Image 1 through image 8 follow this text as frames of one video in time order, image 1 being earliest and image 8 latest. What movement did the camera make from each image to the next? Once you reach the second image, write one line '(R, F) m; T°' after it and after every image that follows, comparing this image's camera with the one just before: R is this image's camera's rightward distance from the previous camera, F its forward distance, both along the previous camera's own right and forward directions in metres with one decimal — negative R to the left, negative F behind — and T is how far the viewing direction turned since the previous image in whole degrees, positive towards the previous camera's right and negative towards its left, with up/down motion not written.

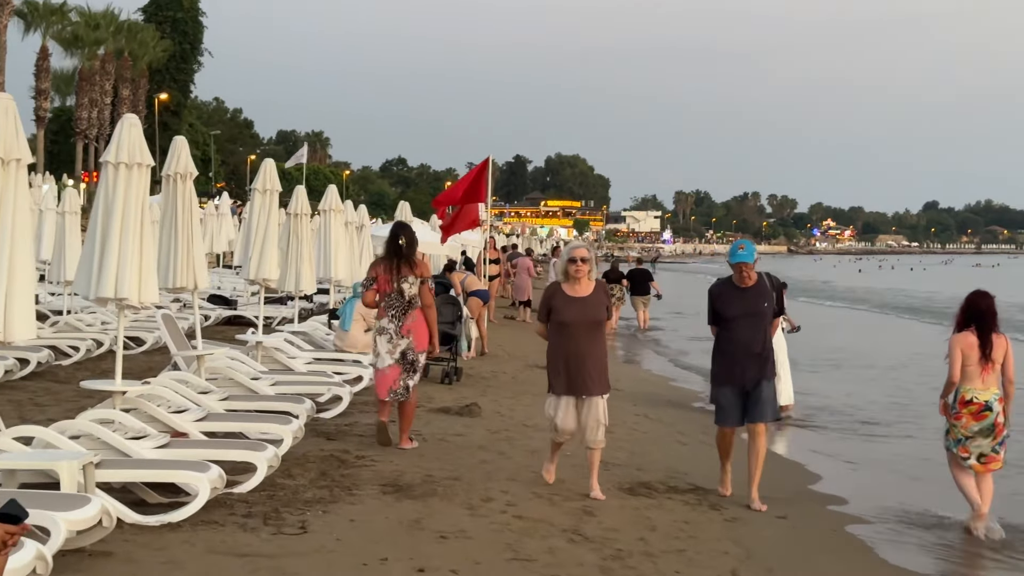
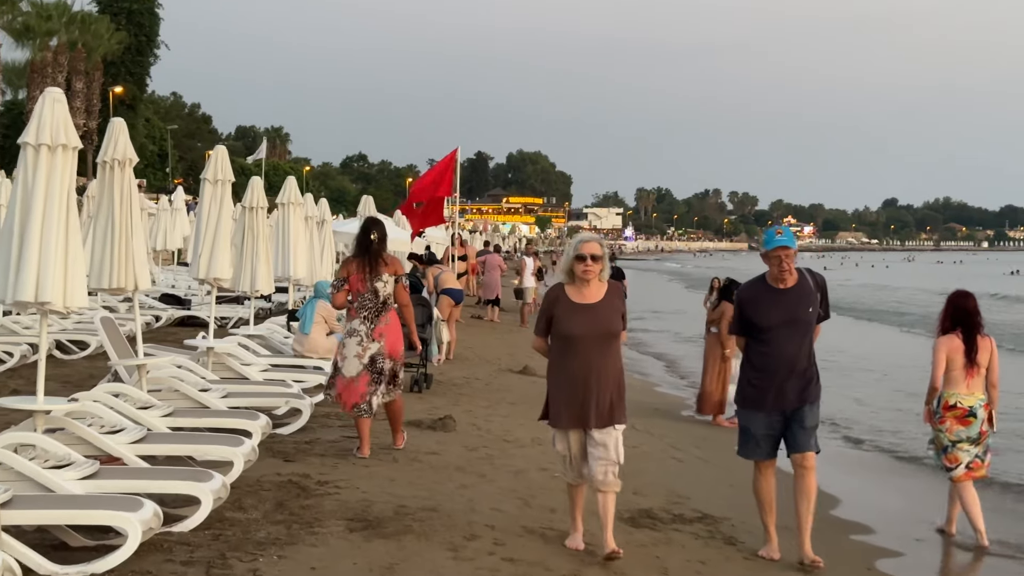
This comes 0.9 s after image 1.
(-0.1, +0.9) m; +2°
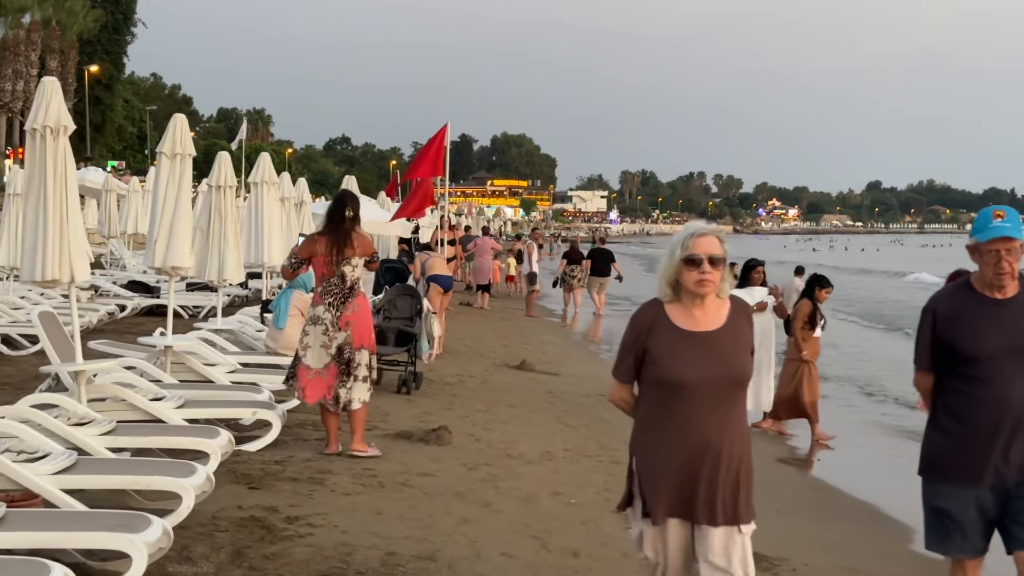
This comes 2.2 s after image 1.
(-0.1, +1.2) m; +1°
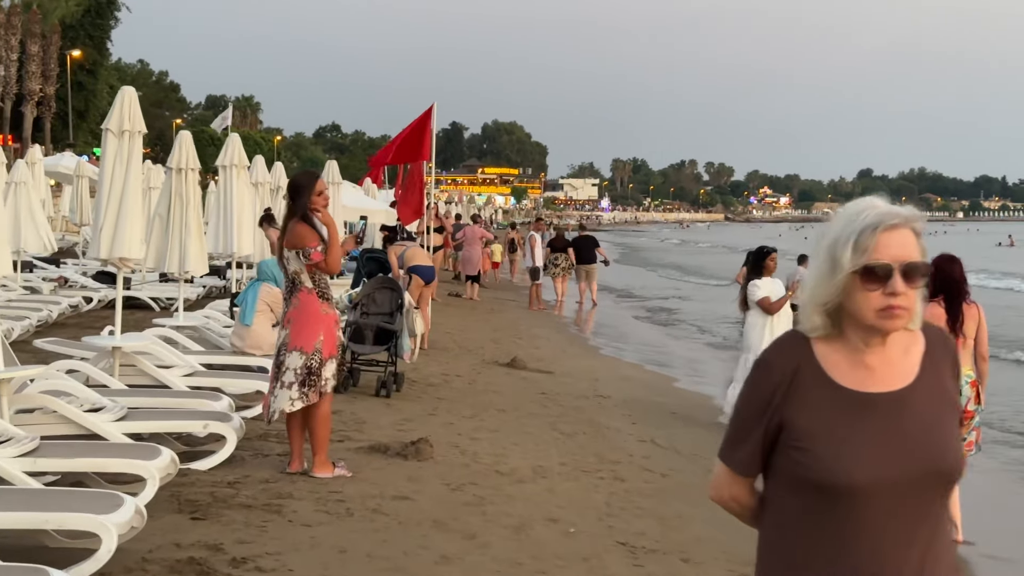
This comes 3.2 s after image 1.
(0.0, +0.9) m; 0°
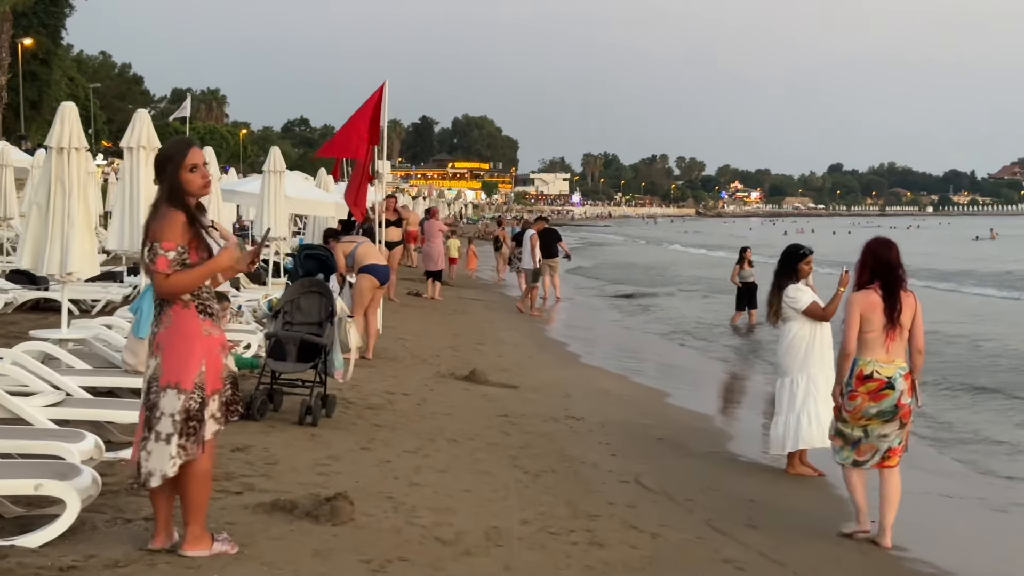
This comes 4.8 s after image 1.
(+0.1, +1.5) m; +1°
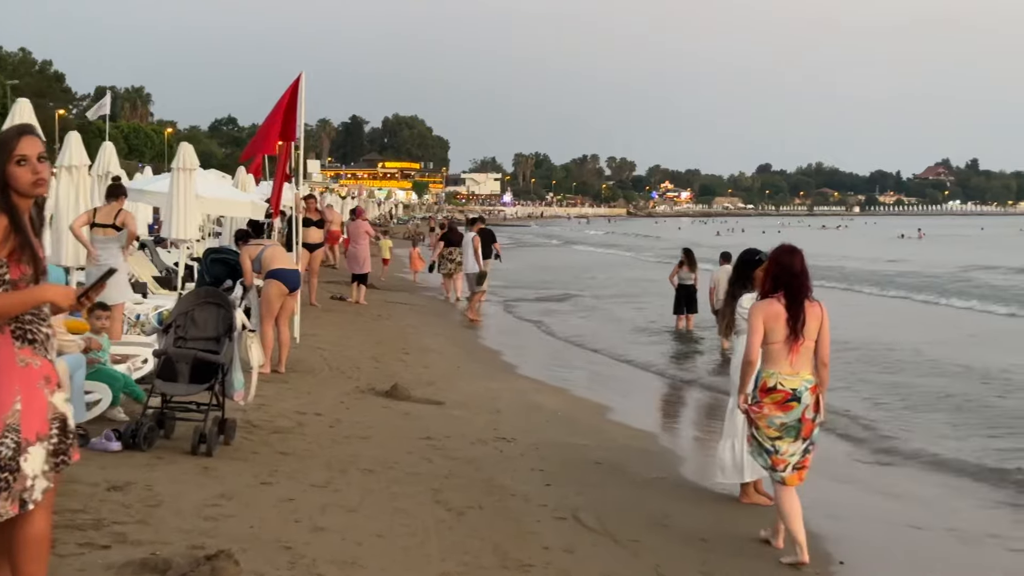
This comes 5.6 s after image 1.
(0.0, +0.8) m; +3°
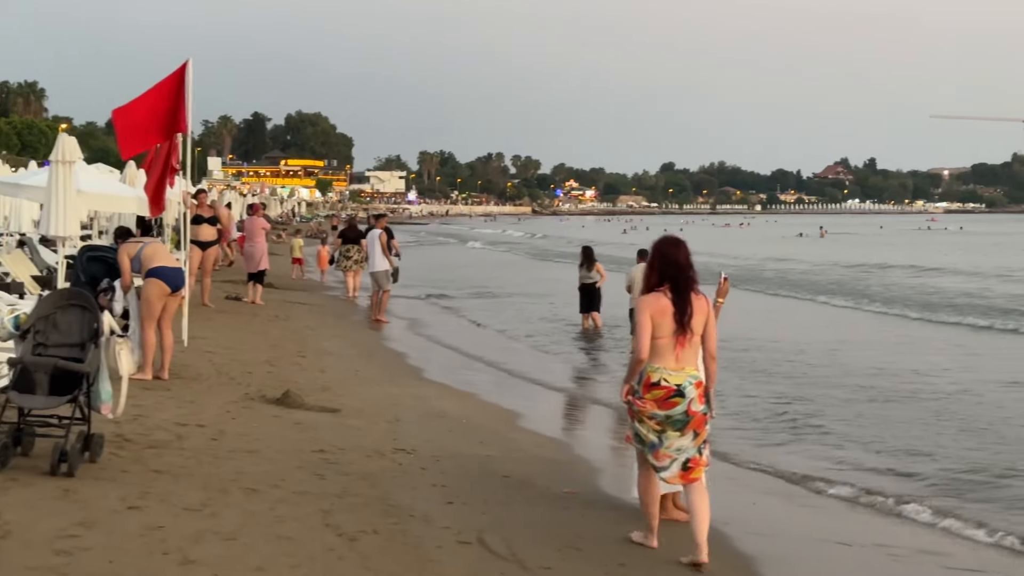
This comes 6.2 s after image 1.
(0.0, +0.5) m; +4°
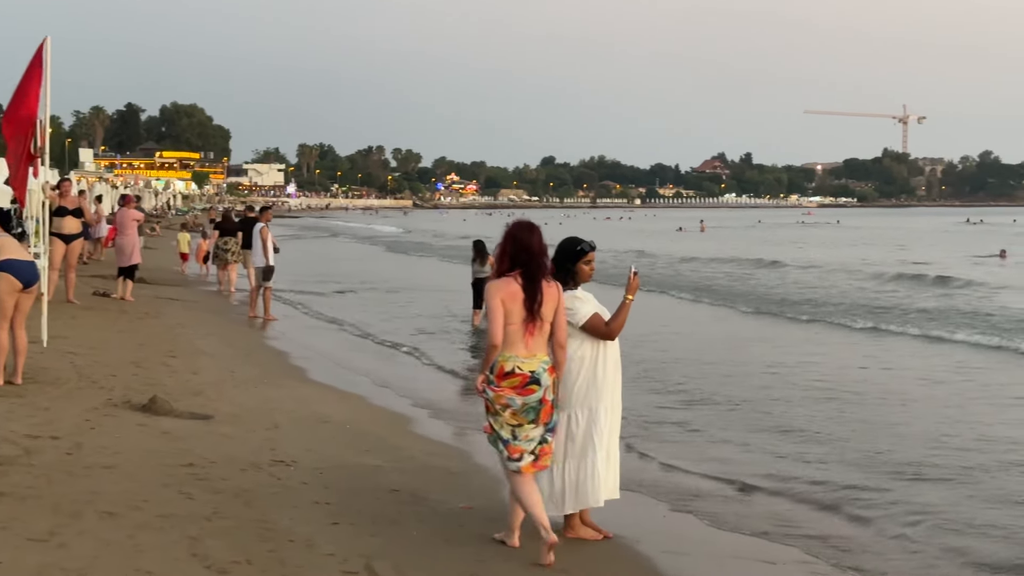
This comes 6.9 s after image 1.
(0.0, +0.5) m; +5°
